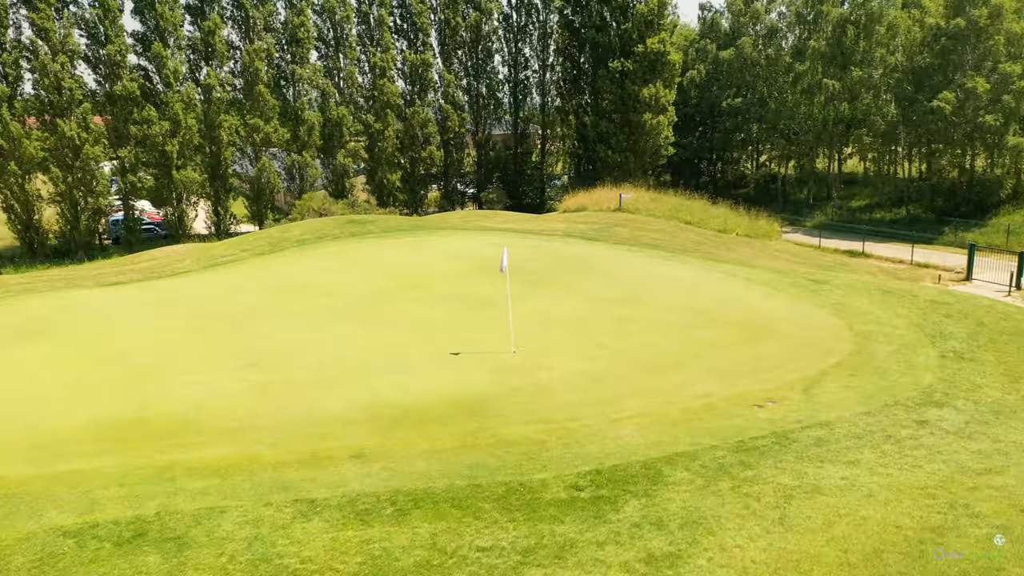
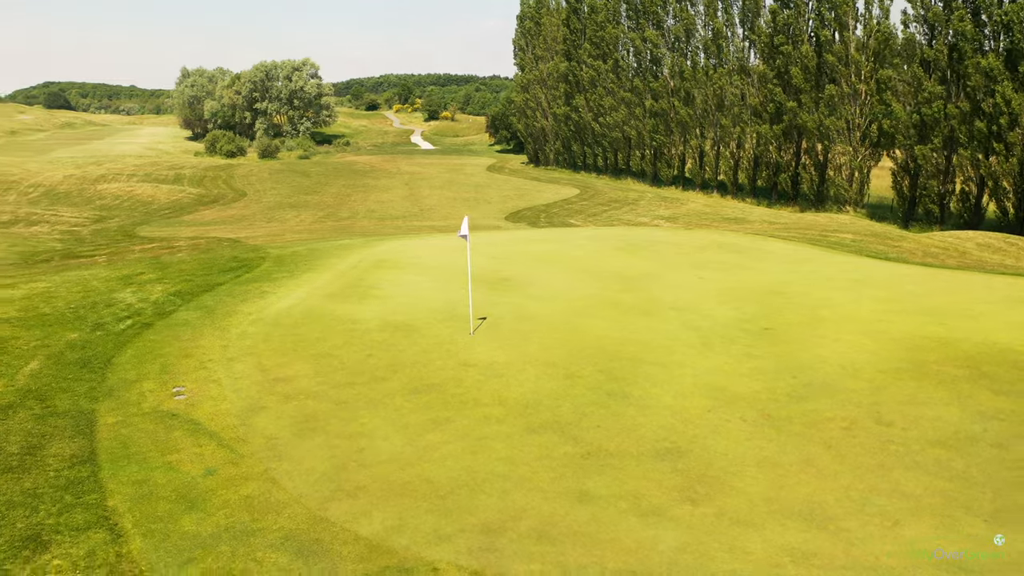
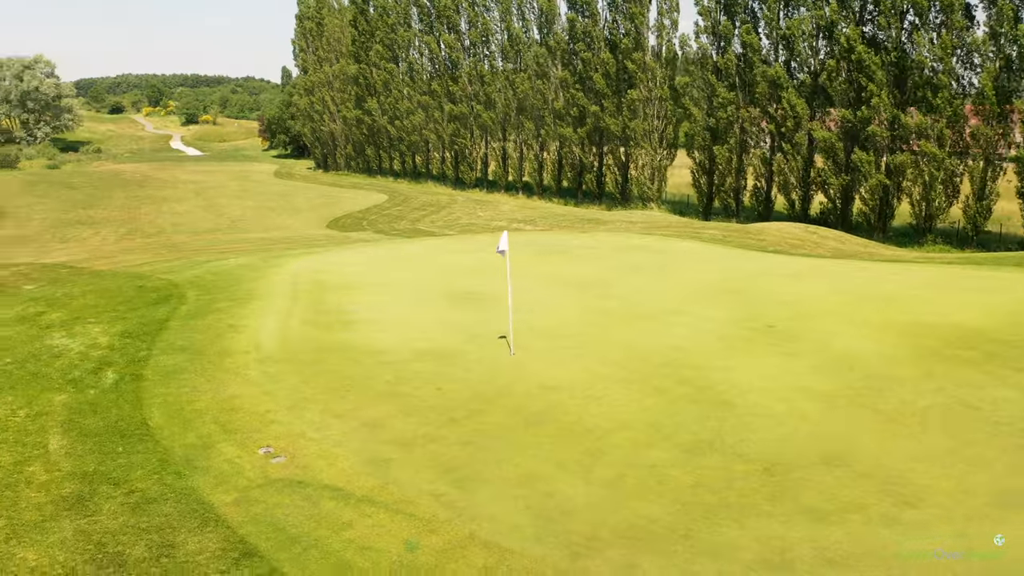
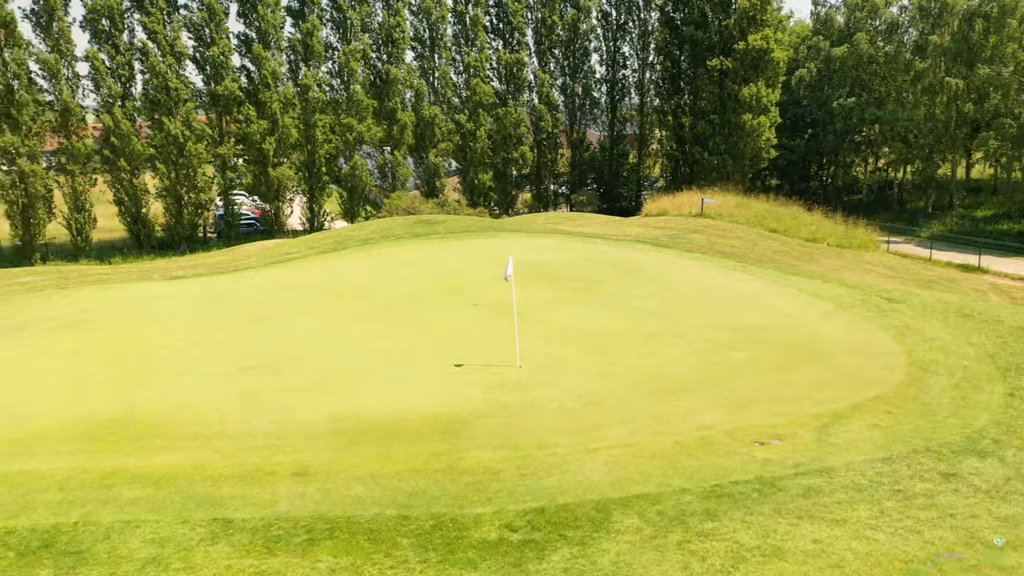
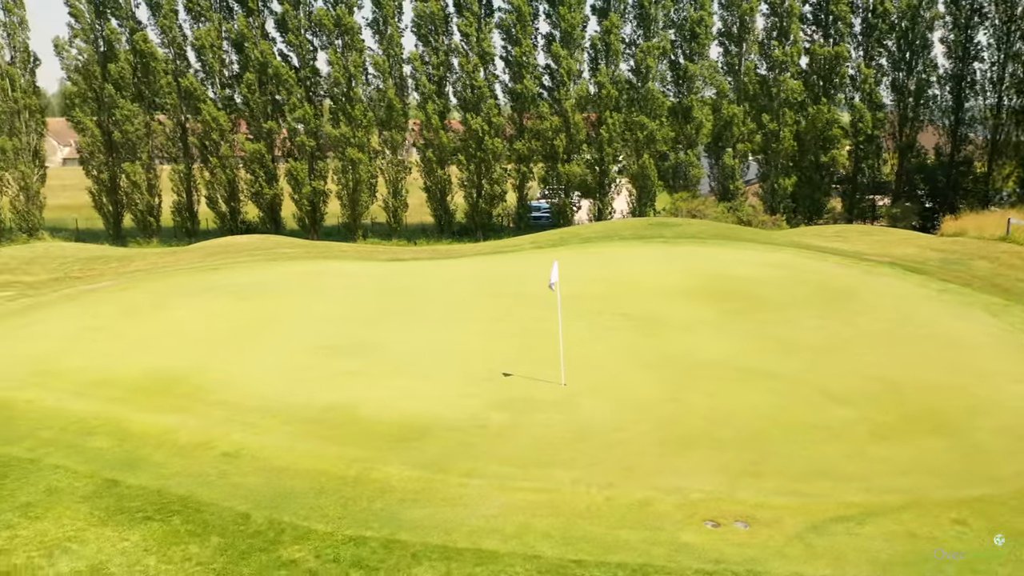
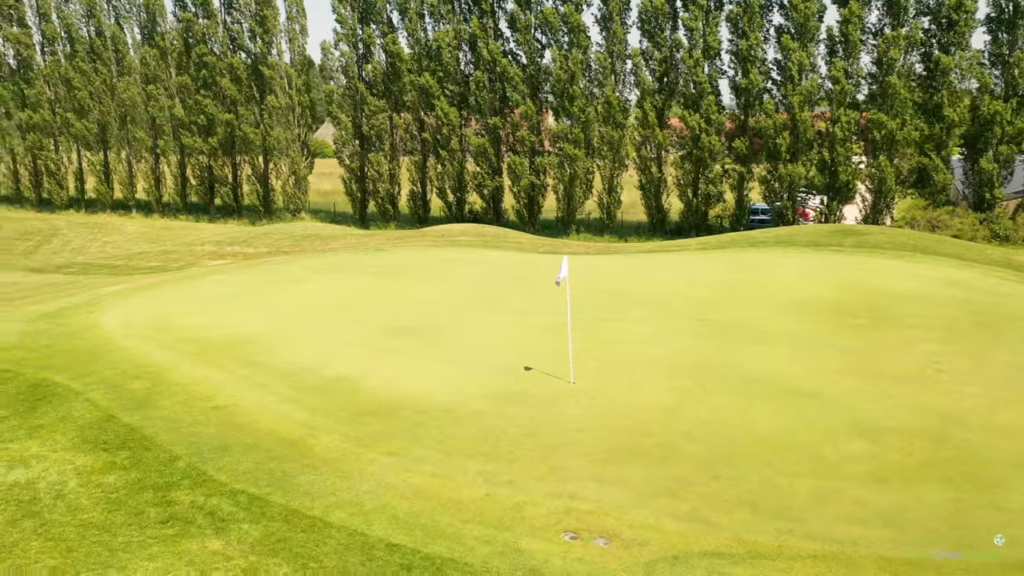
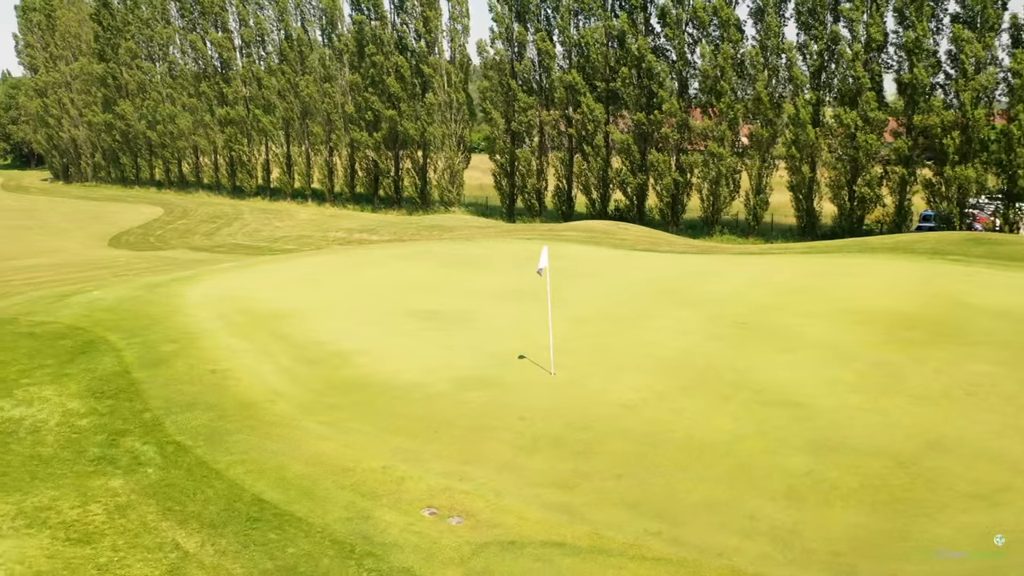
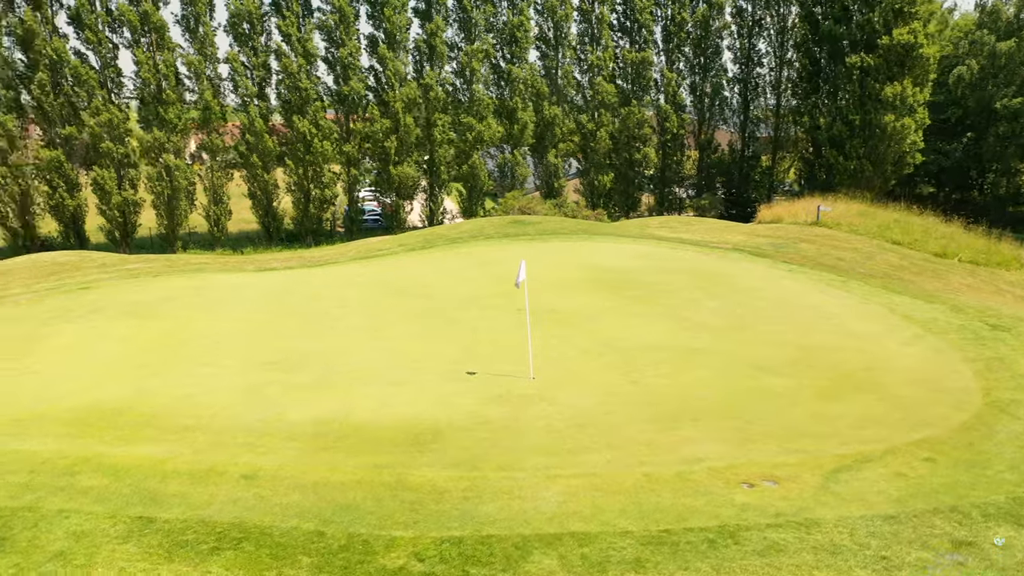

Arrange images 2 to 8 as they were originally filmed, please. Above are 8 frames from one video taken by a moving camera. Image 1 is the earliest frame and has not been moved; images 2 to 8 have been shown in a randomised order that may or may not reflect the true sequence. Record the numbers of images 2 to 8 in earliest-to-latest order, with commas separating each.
4, 8, 5, 6, 7, 3, 2
